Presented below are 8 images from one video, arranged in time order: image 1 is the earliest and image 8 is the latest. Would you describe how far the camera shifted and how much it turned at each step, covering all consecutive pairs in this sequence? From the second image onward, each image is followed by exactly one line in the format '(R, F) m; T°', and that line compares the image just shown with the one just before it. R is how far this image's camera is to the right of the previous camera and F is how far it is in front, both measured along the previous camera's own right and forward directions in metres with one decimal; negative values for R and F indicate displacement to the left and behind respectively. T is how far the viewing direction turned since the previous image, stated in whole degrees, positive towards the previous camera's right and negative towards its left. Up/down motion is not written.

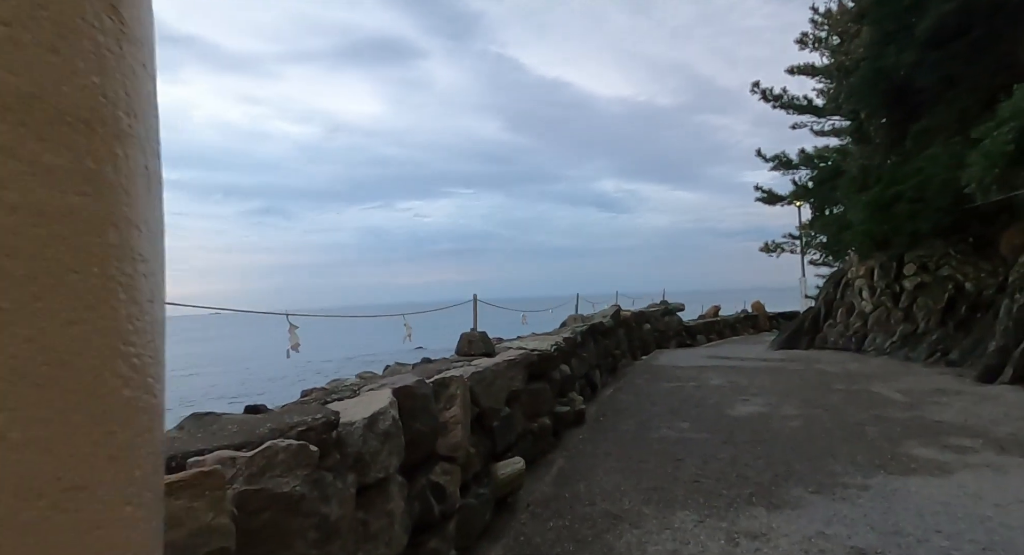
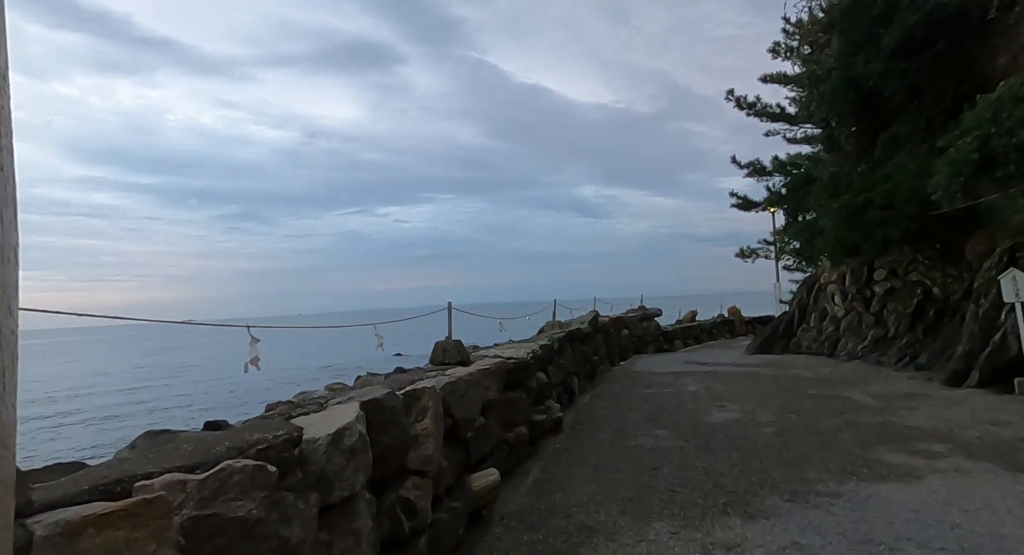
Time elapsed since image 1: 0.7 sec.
(0.0, 0.0) m; +2°
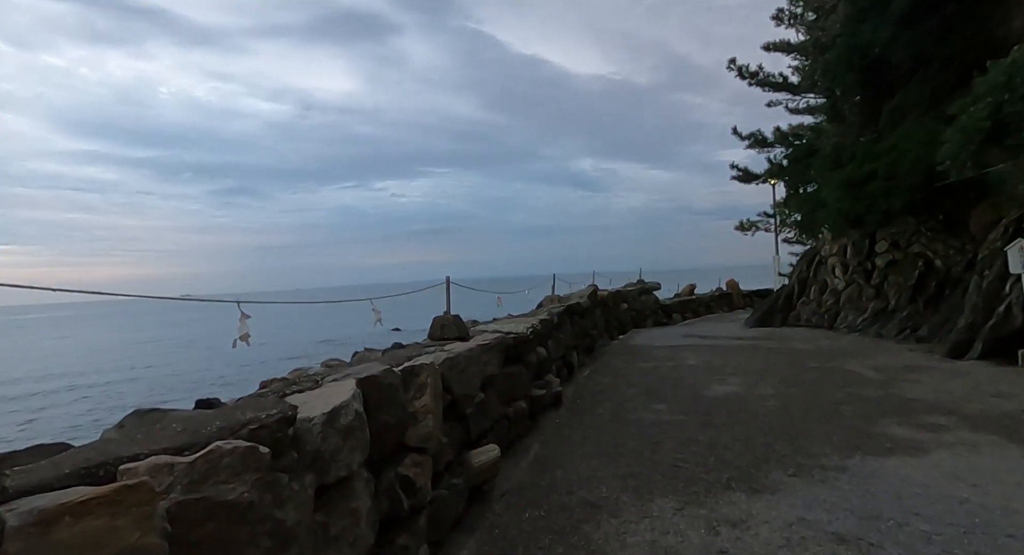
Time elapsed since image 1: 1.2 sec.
(0.0, +0.1) m; 0°
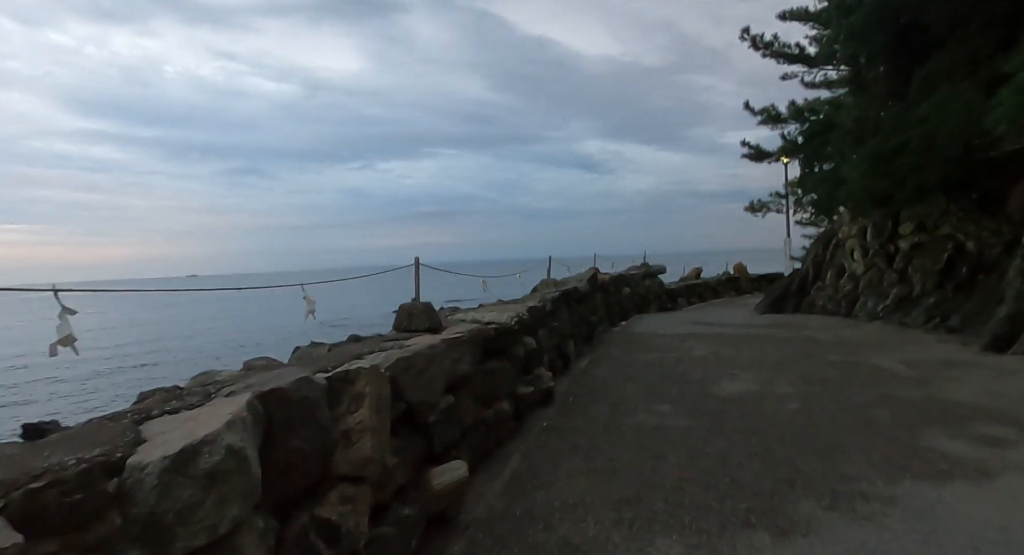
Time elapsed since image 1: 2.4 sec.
(+0.2, +0.6) m; 0°
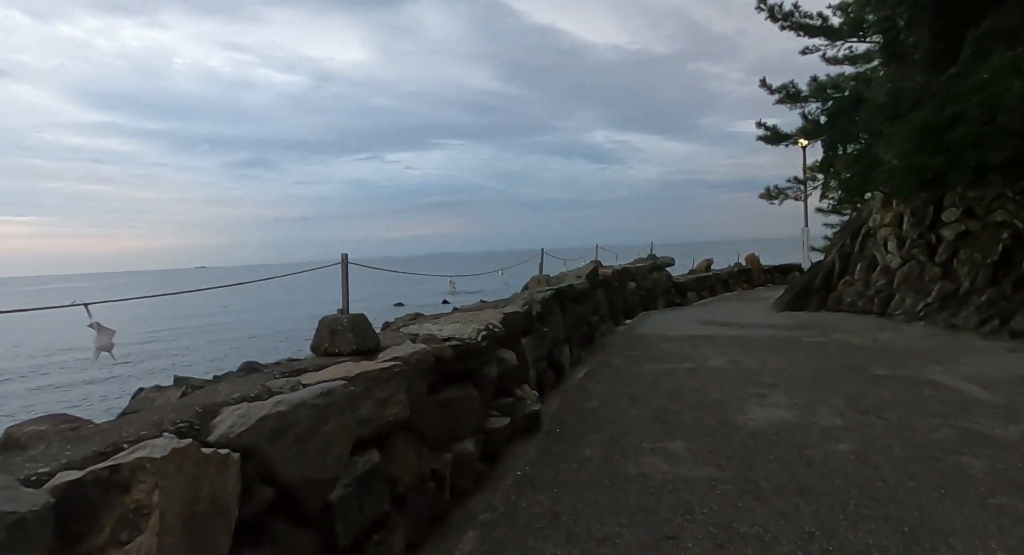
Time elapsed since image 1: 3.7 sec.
(+0.2, +1.0) m; -1°
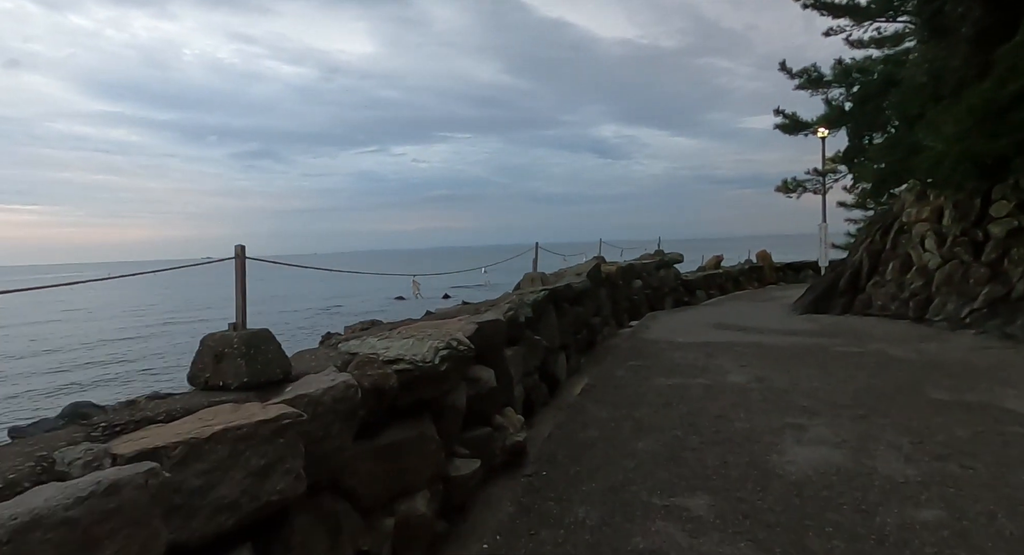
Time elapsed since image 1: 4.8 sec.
(+0.1, +0.8) m; 0°
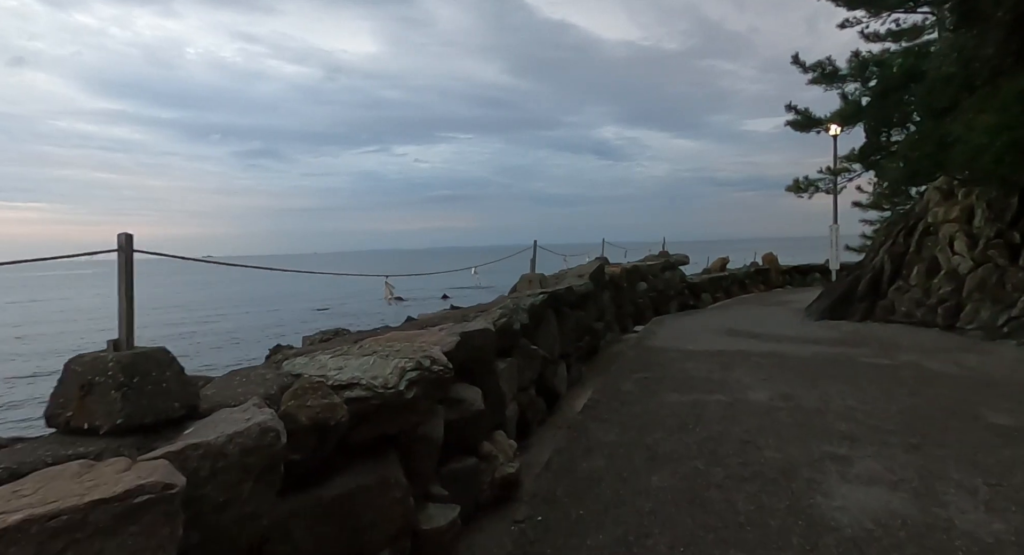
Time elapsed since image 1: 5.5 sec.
(0.0, +0.5) m; 0°
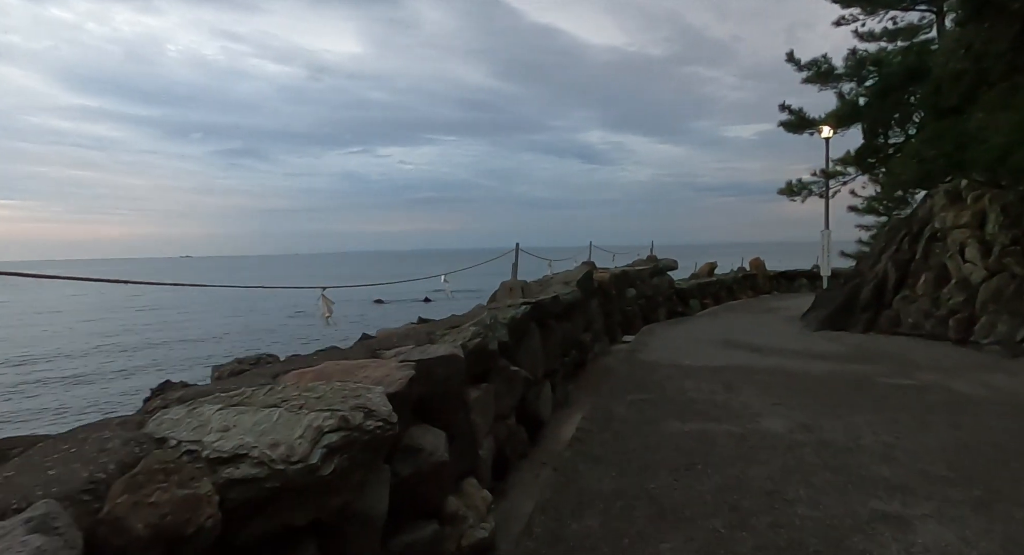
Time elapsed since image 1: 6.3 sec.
(0.0, +0.6) m; +2°
